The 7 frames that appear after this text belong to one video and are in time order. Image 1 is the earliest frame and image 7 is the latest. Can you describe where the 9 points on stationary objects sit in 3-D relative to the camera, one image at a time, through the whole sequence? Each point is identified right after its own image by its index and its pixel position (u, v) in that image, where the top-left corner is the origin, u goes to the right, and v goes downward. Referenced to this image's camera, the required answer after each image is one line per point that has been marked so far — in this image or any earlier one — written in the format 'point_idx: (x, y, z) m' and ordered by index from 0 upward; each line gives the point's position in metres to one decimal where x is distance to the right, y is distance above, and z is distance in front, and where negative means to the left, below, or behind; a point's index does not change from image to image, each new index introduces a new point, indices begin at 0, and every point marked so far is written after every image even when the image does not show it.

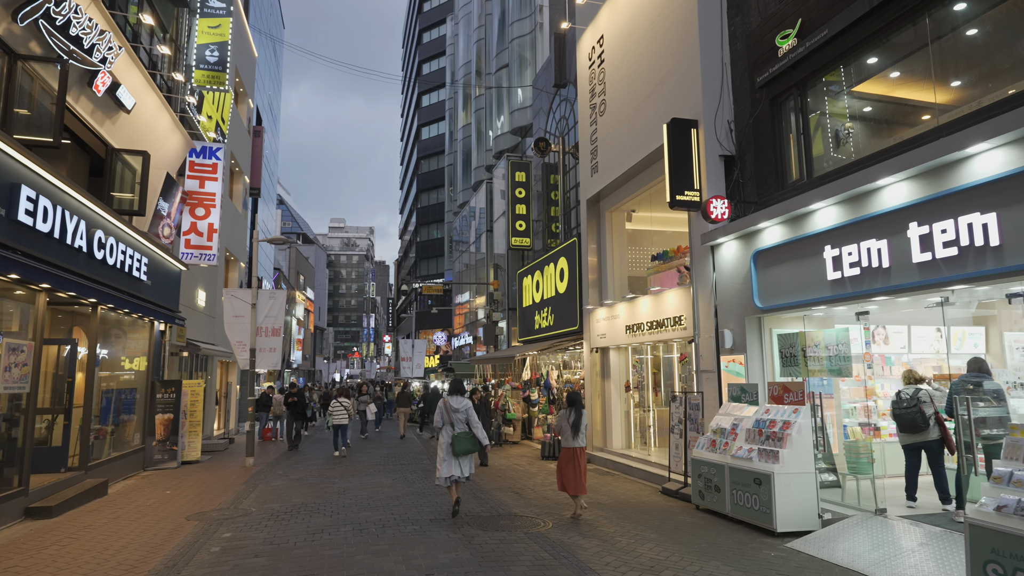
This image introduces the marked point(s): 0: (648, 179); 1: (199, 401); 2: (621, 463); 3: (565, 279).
0: (+2.9, +2.3, +13.3) m
1: (-7.5, -2.7, +15.1) m
2: (+2.3, -3.6, +12.7) m
3: (+1.4, +0.2, +16.7) m
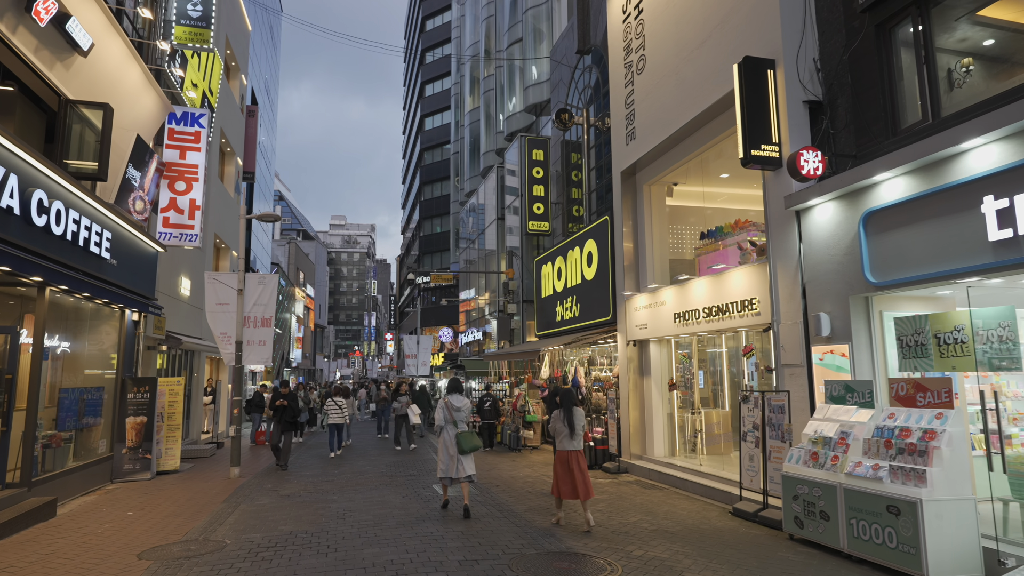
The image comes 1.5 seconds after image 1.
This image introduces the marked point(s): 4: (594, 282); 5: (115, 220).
0: (+3.4, +2.6, +11.4) m
1: (-7.0, -2.4, +13.2) m
2: (+2.8, -3.2, +10.9) m
3: (+1.9, +0.6, +14.9) m
4: (+1.9, +0.1, +14.7) m
5: (-6.8, +1.2, +10.7) m
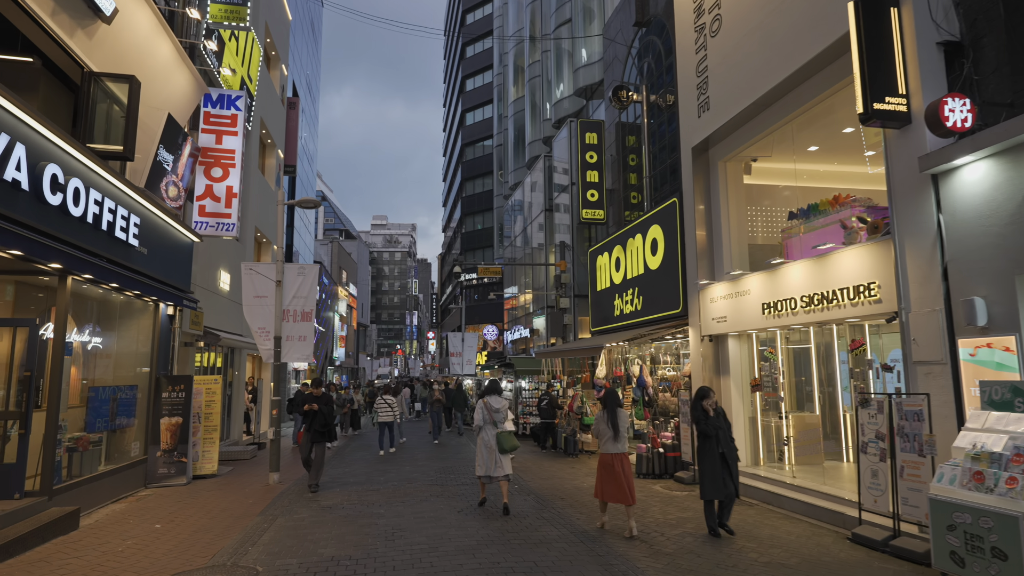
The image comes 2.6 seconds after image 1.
0: (+4.4, +2.8, +10.0) m
1: (-5.9, -2.2, +12.4) m
2: (+3.8, -3.0, +9.5) m
3: (+3.1, +0.8, +13.5) m
4: (+3.2, +0.3, +13.4) m
5: (-5.8, +1.3, +9.9) m
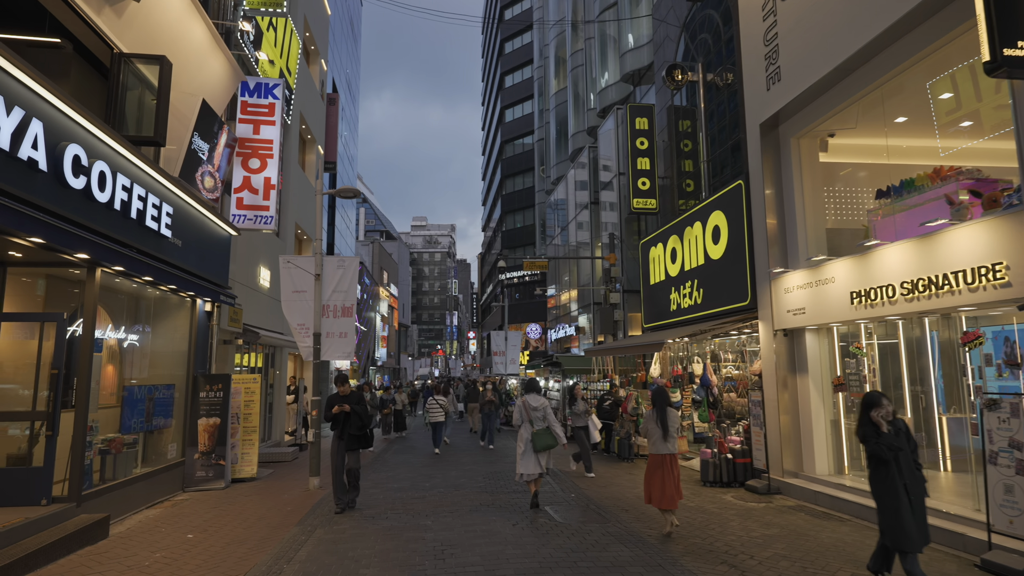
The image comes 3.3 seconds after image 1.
0: (+5.1, +3.0, +8.9) m
1: (-4.9, -2.1, +11.9) m
2: (+4.5, -2.9, +8.4) m
3: (+4.1, +0.9, +12.5) m
4: (+4.2, +0.5, +12.3) m
5: (-5.0, +1.4, +9.4) m
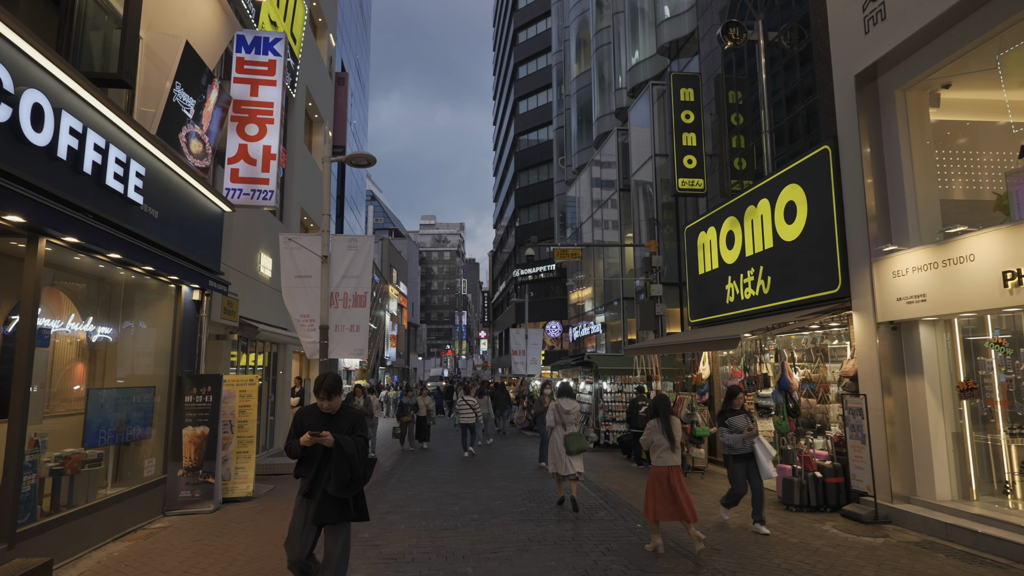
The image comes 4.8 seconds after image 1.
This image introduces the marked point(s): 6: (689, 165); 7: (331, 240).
0: (+5.8, +3.3, +7.0) m
1: (-4.2, -1.9, +10.2) m
2: (+5.2, -2.6, +6.6) m
3: (+4.8, +1.2, +10.6) m
4: (+4.8, +0.7, +10.5) m
5: (-4.4, +1.7, +7.7) m
6: (+4.3, +3.0, +15.3) m
7: (-2.7, +0.7, +9.5) m
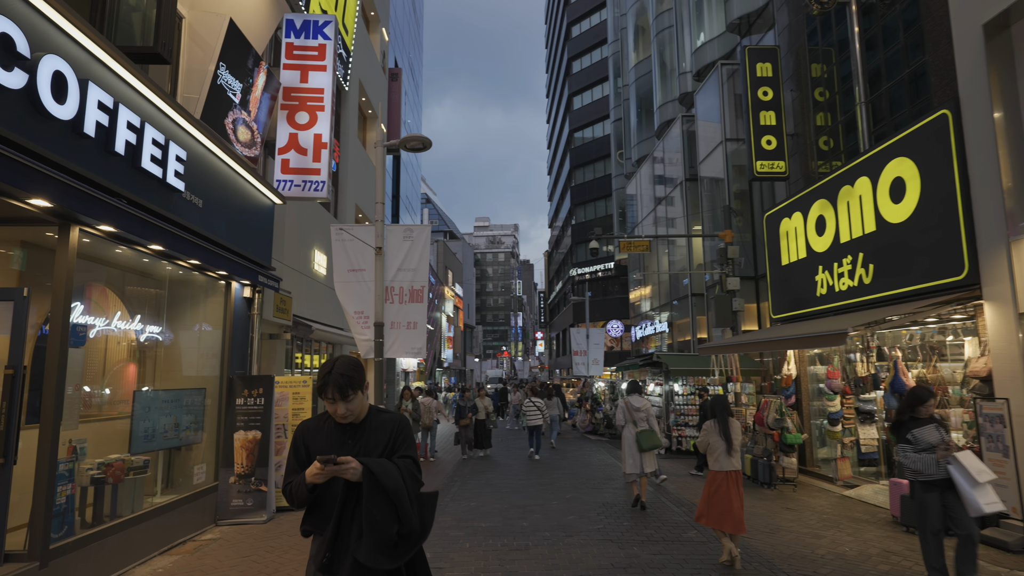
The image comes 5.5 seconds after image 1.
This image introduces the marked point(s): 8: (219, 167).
0: (+6.4, +3.5, +5.7) m
1: (-3.2, -1.9, +9.6) m
2: (+5.9, -2.4, +5.2) m
3: (+5.8, +1.3, +9.3) m
4: (+5.8, +0.9, +9.1) m
5: (-3.6, +1.7, +7.2) m
6: (+5.7, +3.1, +14.0) m
7: (-1.8, +0.8, +8.9) m
8: (-3.6, +1.5, +7.8) m
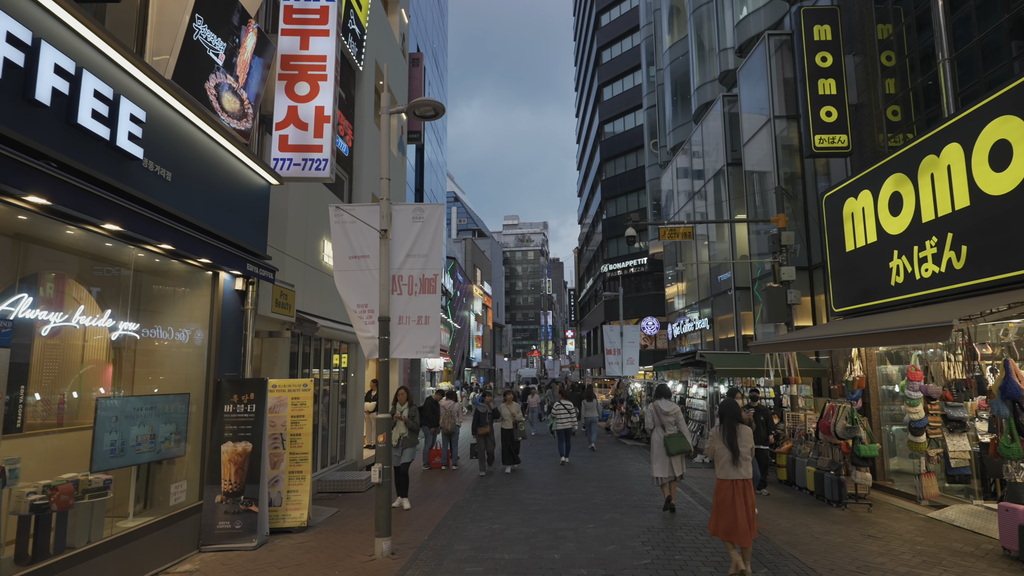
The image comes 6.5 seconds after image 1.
0: (+6.6, +3.6, +4.1) m
1: (-2.8, -1.7, +8.5) m
2: (+6.0, -2.3, +3.7) m
3: (+6.1, +1.5, +7.8) m
4: (+6.2, +1.1, +7.6) m
5: (-3.4, +1.8, +6.1) m
6: (+6.2, +3.3, +12.5) m
7: (-1.5, +0.9, +7.7) m
8: (-3.4, +1.6, +6.7) m
